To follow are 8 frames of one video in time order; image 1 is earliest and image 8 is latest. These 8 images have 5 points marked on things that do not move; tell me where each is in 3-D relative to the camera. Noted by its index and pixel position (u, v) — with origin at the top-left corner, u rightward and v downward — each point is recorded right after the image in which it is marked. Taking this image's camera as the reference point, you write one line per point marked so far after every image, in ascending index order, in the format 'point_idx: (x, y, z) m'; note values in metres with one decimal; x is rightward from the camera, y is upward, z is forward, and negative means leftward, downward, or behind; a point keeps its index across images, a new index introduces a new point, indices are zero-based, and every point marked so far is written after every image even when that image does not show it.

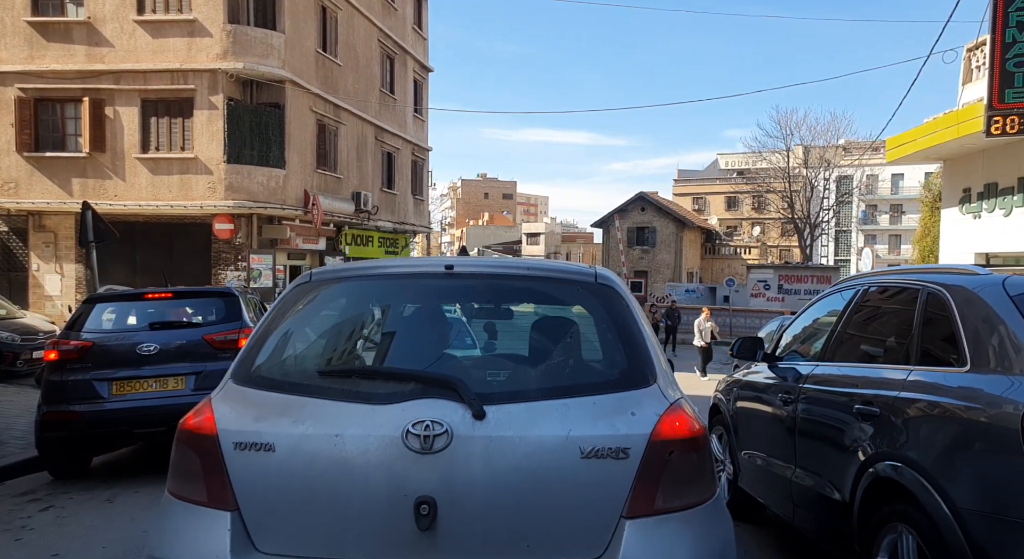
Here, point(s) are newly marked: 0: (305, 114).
0: (-4.5, +3.6, +17.2) m
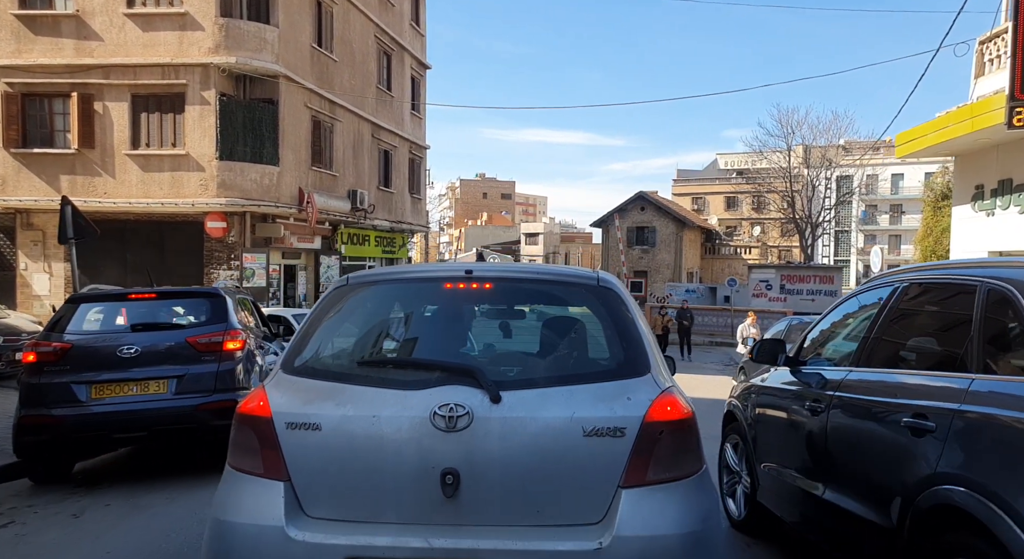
0: (-4.6, +3.6, +16.8) m
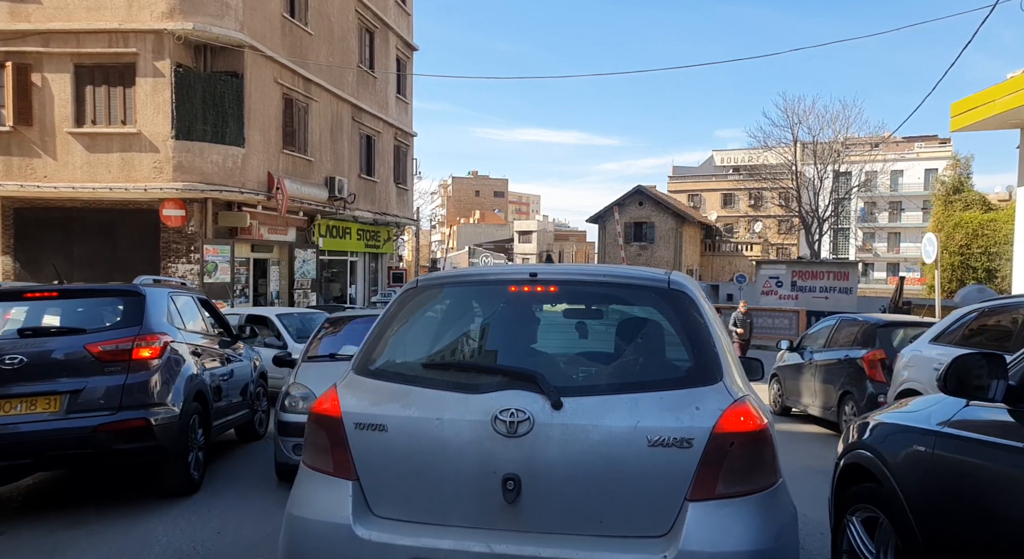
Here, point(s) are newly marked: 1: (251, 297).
0: (-4.7, +3.7, +15.1) m
1: (-5.3, -0.4, +16.1) m
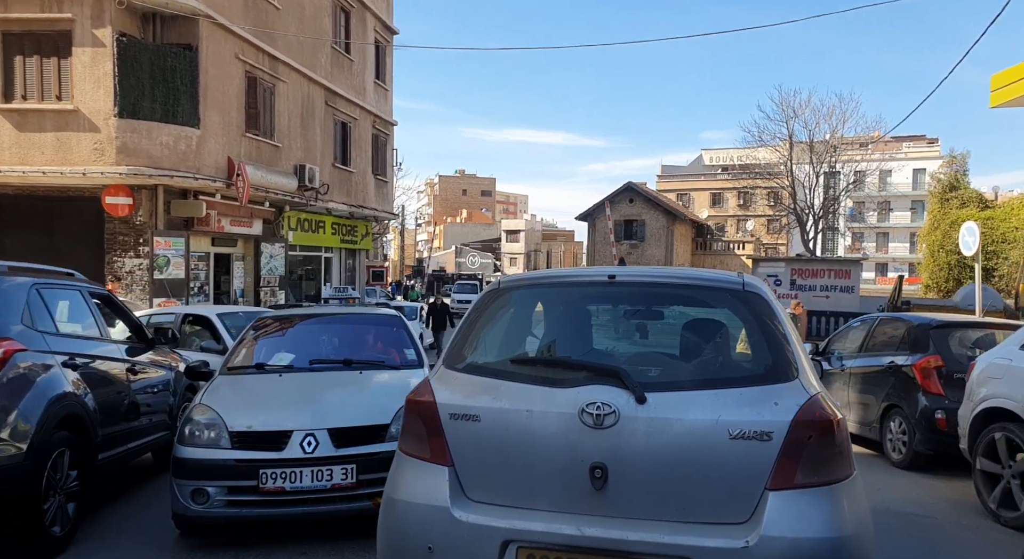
0: (-5.0, +3.8, +13.7) m
1: (-5.6, -0.3, +14.7) m
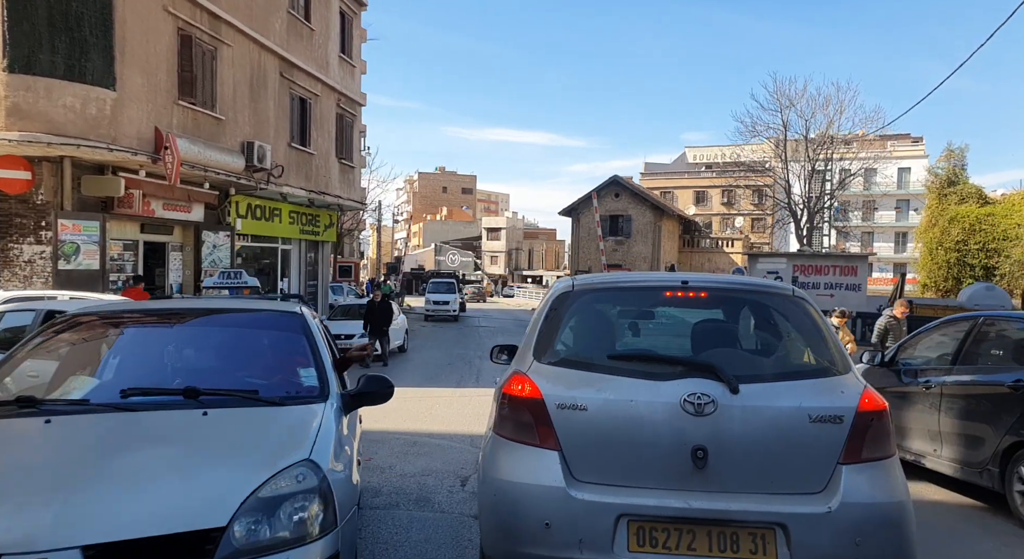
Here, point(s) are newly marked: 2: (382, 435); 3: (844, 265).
0: (-5.3, +3.9, +11.6) m
1: (-6.0, -0.2, +12.5) m
2: (-1.3, -1.6, +8.0) m
3: (+8.5, +0.4, +19.9) m
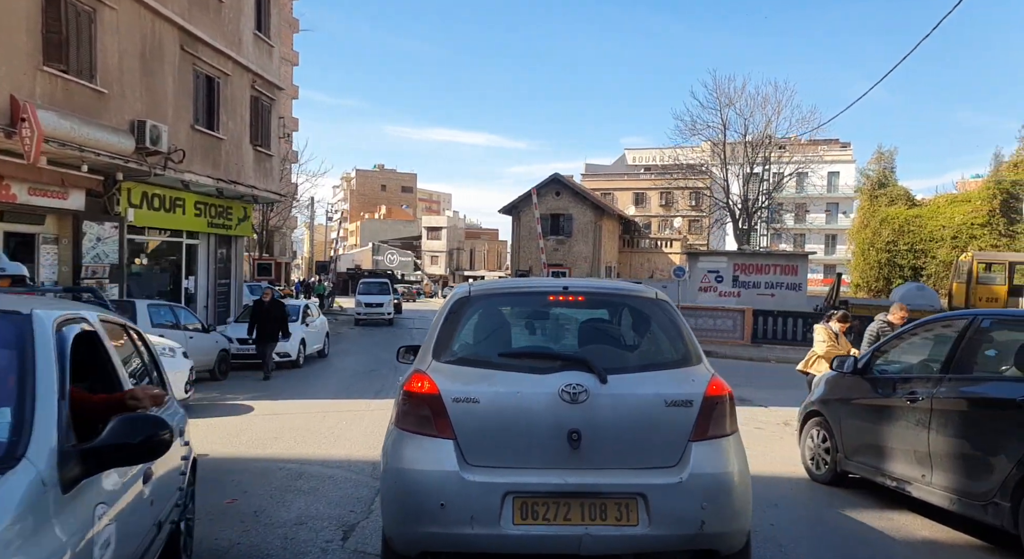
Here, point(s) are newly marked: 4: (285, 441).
0: (-6.3, +3.9, +9.9) m
1: (-7.1, -0.1, +10.8) m
2: (-2.1, -1.6, +6.6) m
3: (+6.9, +0.4, +19.2) m
4: (-2.2, -1.6, +7.7) m
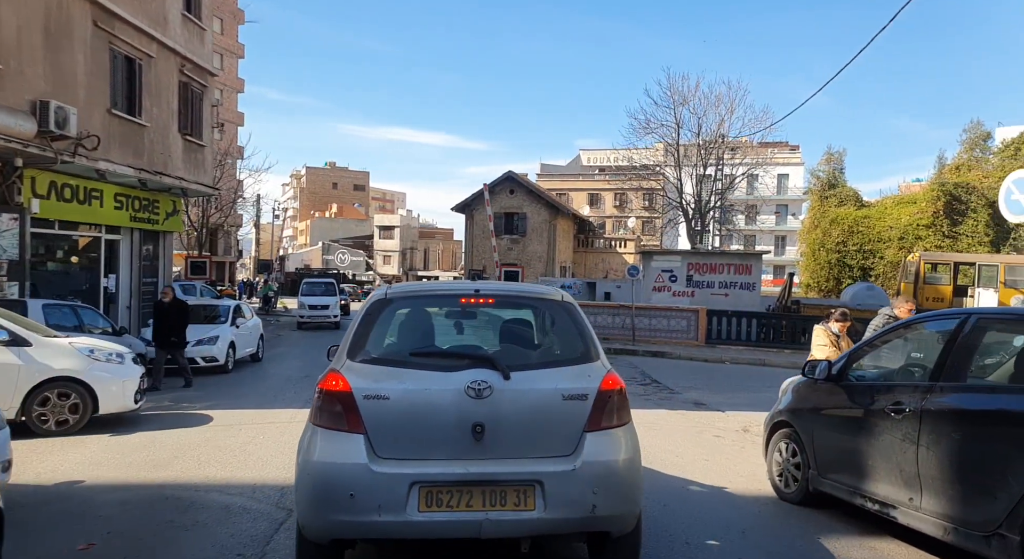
0: (-6.9, +4.0, +8.6) m
1: (-7.8, -0.1, +9.5) m
2: (-2.6, -1.5, +5.6) m
3: (+5.7, +0.4, +18.6) m
4: (-2.8, -1.5, +6.7) m
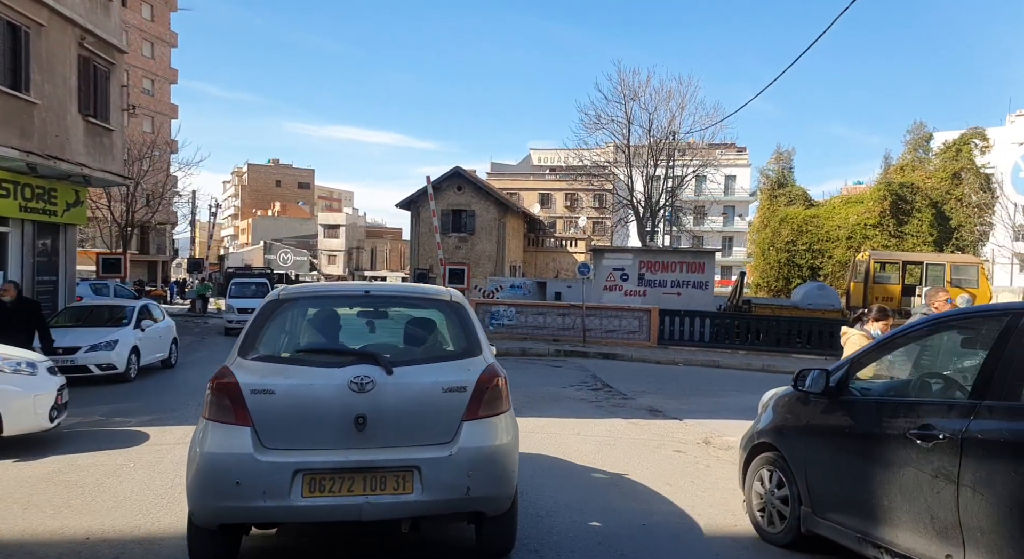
0: (-7.6, +4.0, +6.9) m
1: (-8.5, 0.0, +7.6) m
2: (-3.0, -1.5, +4.1) m
3: (+4.4, +0.5, +17.6) m
4: (-3.3, -1.5, +5.1) m
